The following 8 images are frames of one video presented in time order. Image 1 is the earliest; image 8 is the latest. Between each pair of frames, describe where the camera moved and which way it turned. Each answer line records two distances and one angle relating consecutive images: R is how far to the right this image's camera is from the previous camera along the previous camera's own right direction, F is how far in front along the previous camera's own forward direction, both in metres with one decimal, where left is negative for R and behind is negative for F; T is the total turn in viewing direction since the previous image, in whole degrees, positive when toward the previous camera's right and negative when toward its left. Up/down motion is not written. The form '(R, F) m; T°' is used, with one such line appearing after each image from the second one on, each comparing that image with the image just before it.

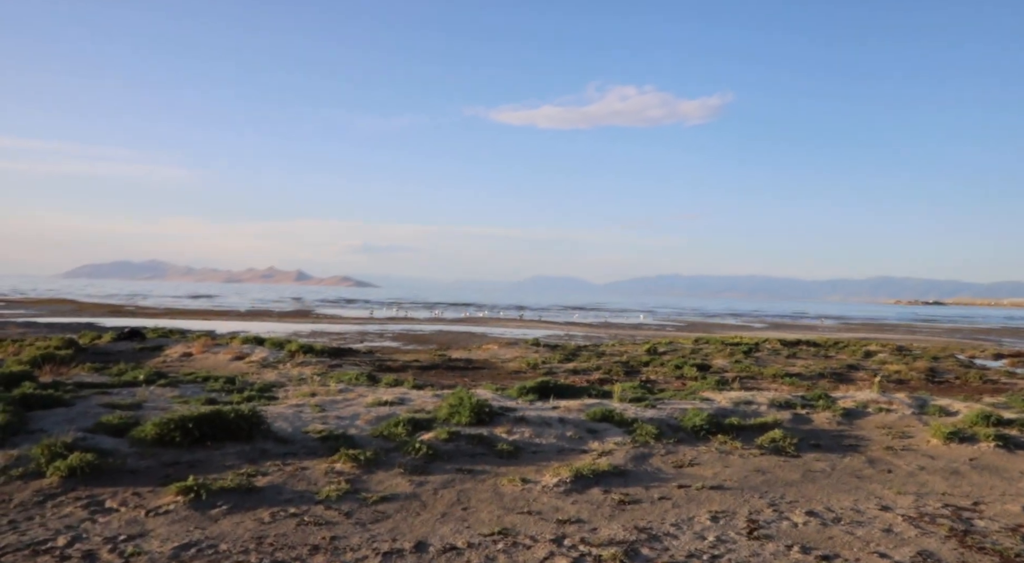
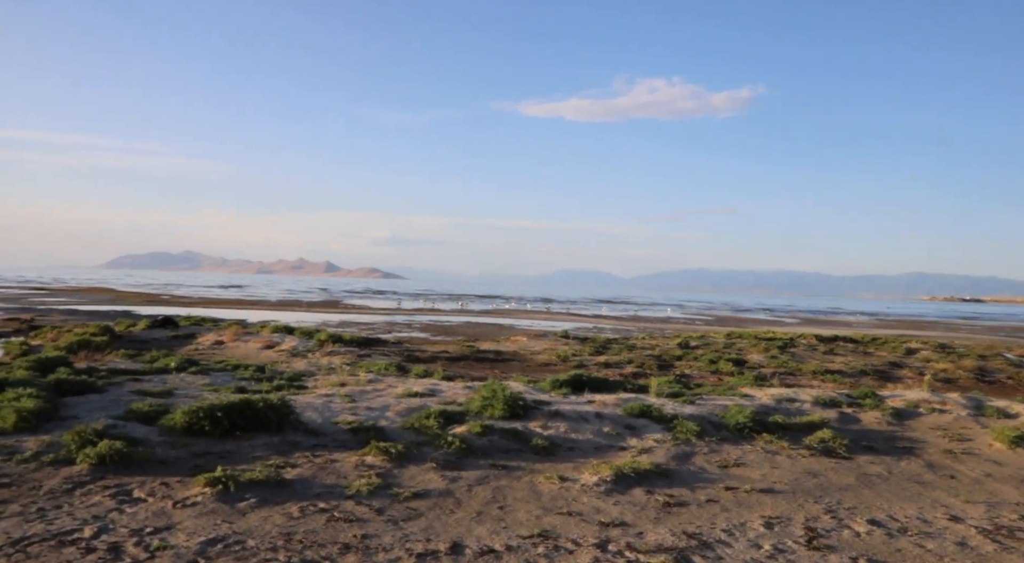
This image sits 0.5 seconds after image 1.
(-0.1, +0.4) m; -2°
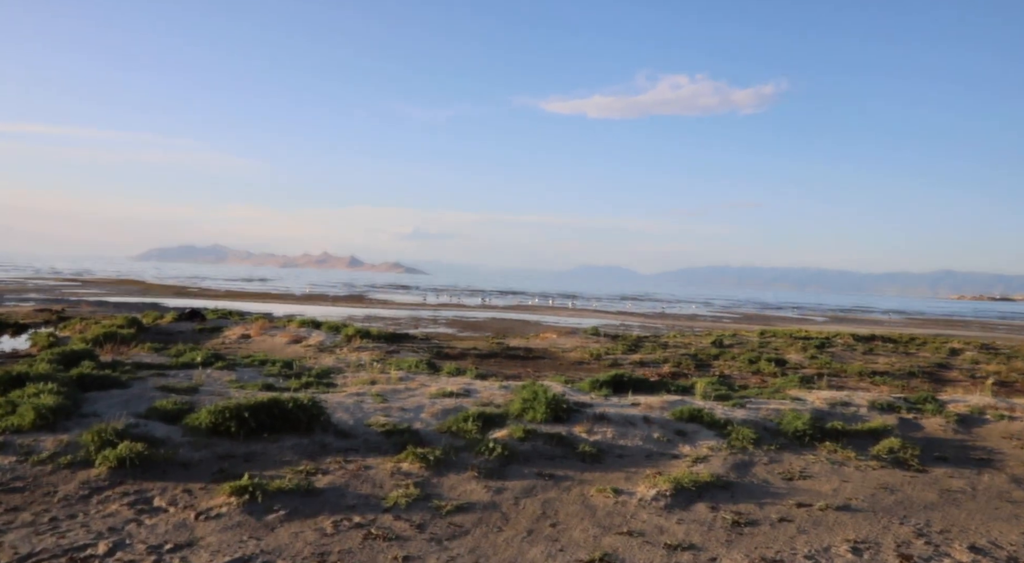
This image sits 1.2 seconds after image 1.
(-0.3, +0.8) m; -2°
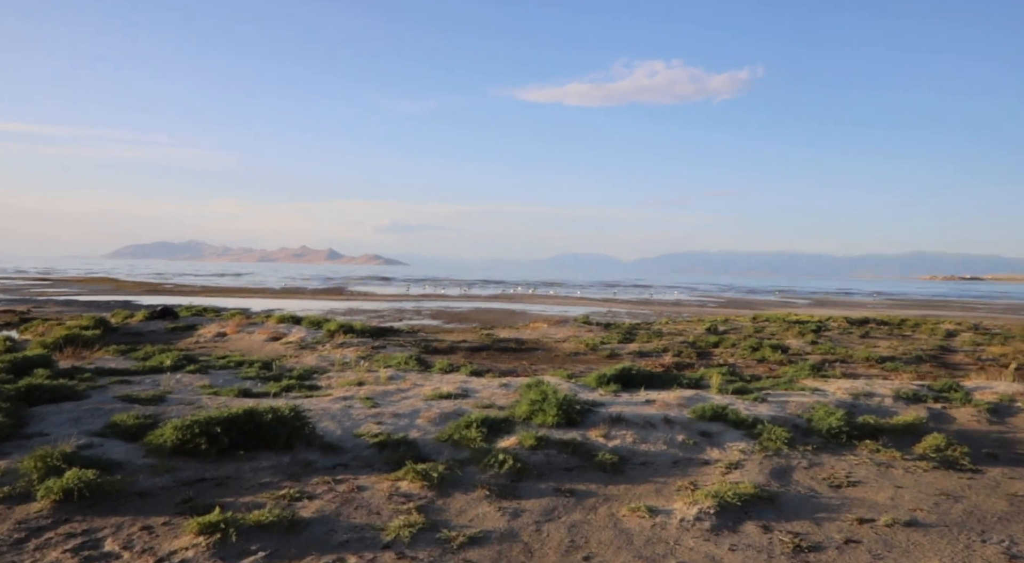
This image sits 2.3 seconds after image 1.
(-0.3, +1.2) m; +2°
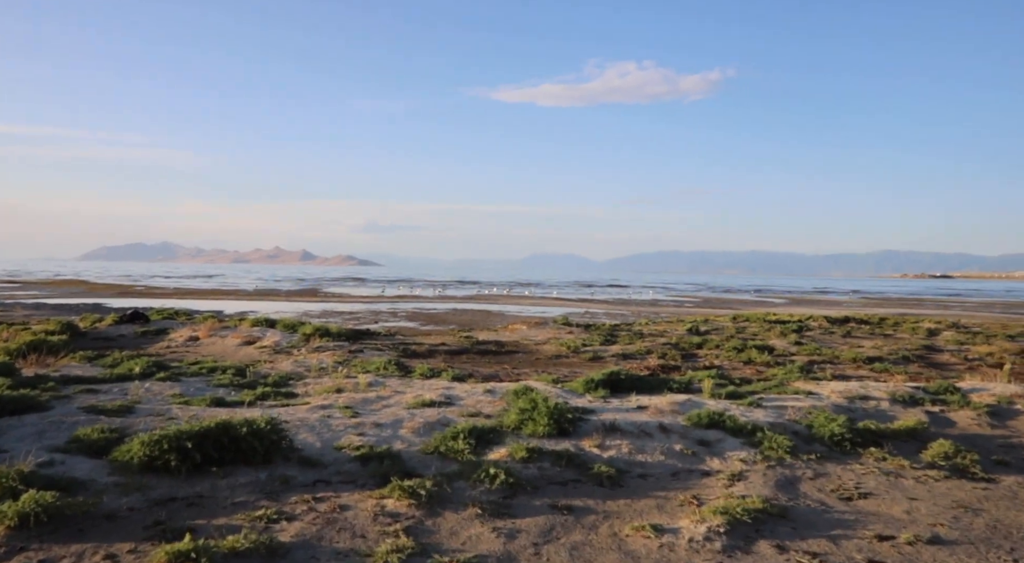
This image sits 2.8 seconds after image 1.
(-0.2, +0.6) m; +2°
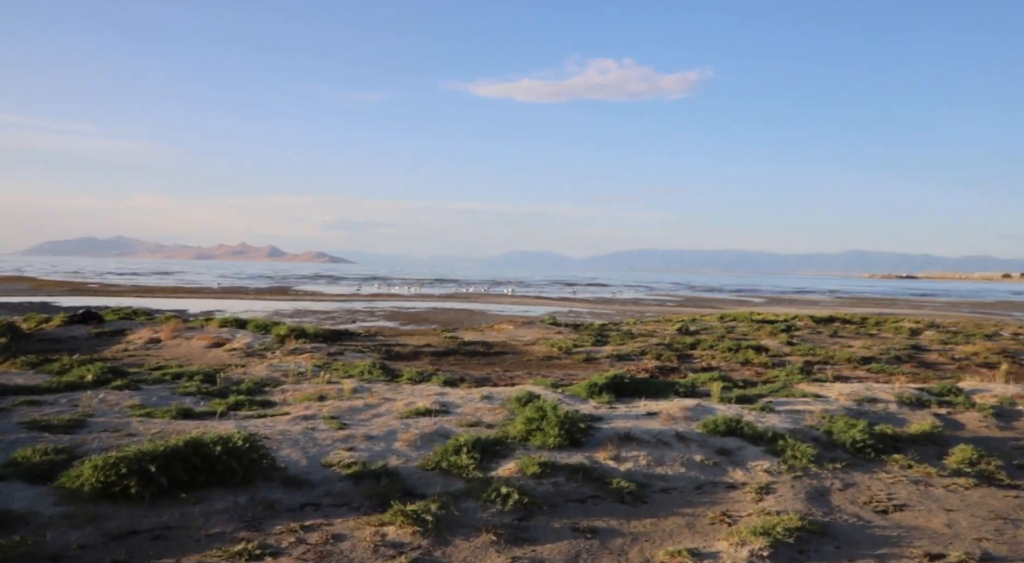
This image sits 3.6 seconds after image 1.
(-0.4, +0.7) m; +2°
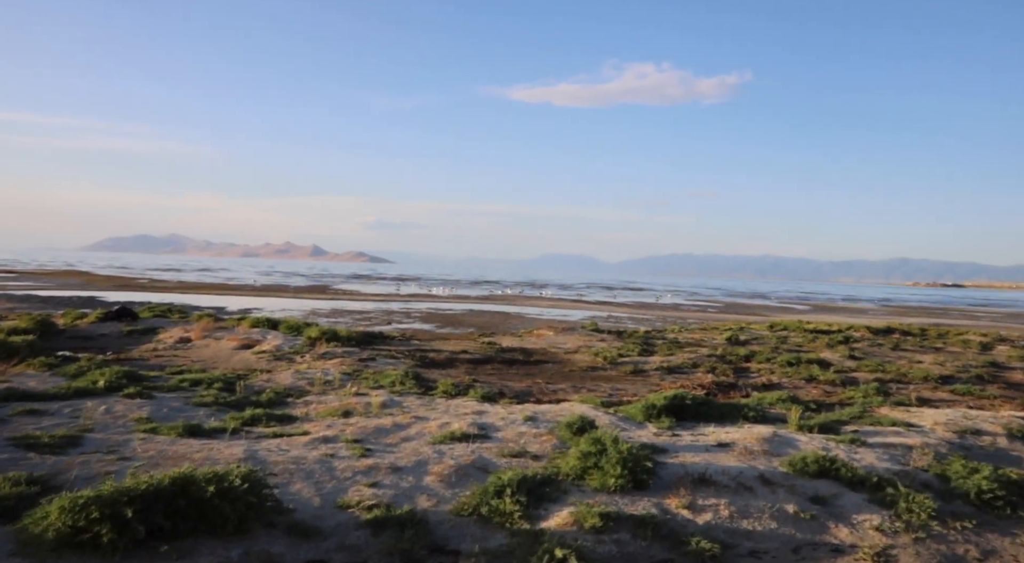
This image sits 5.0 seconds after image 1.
(-0.2, +1.5) m; -3°
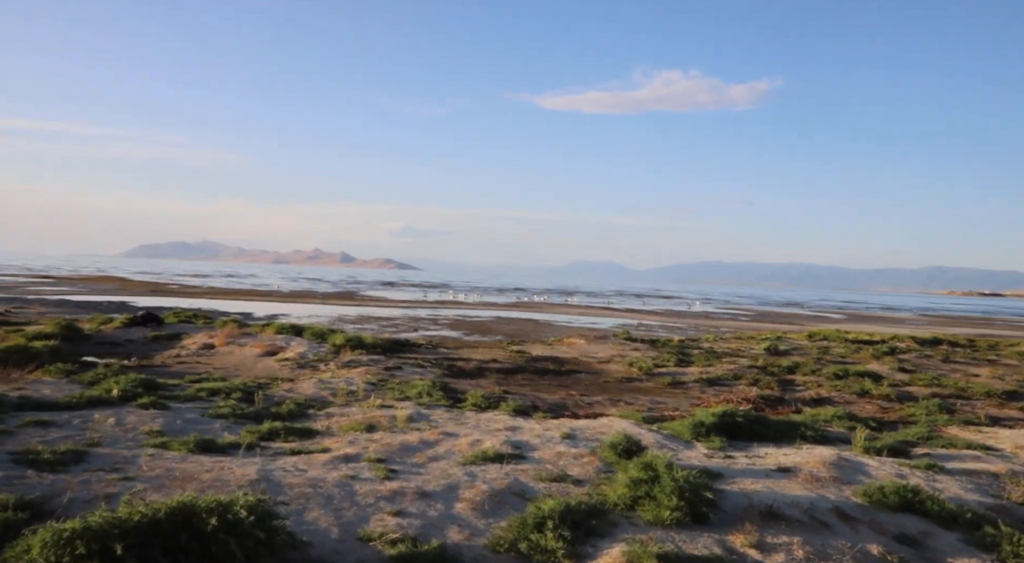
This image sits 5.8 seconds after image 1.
(-0.1, +0.8) m; -2°
